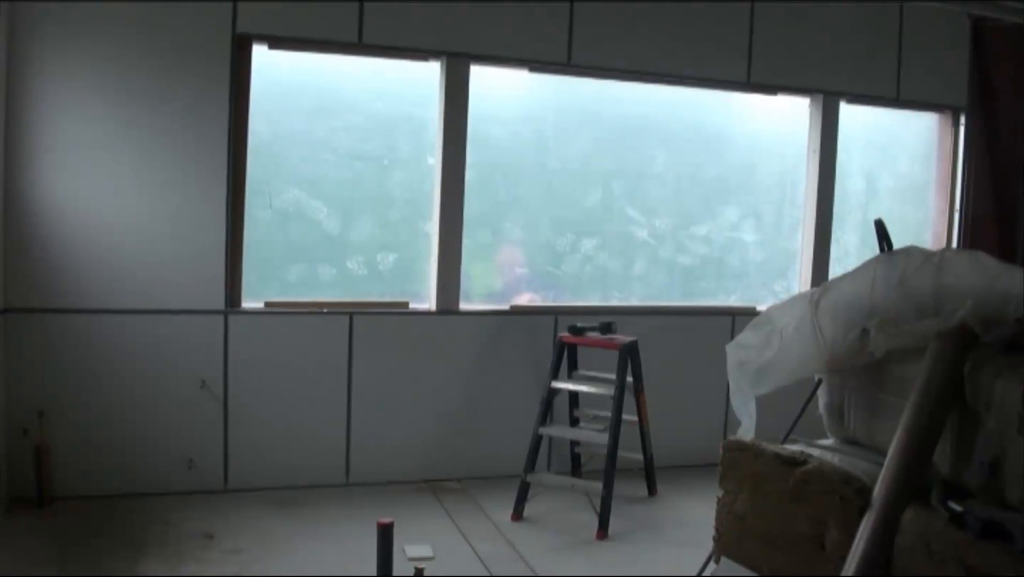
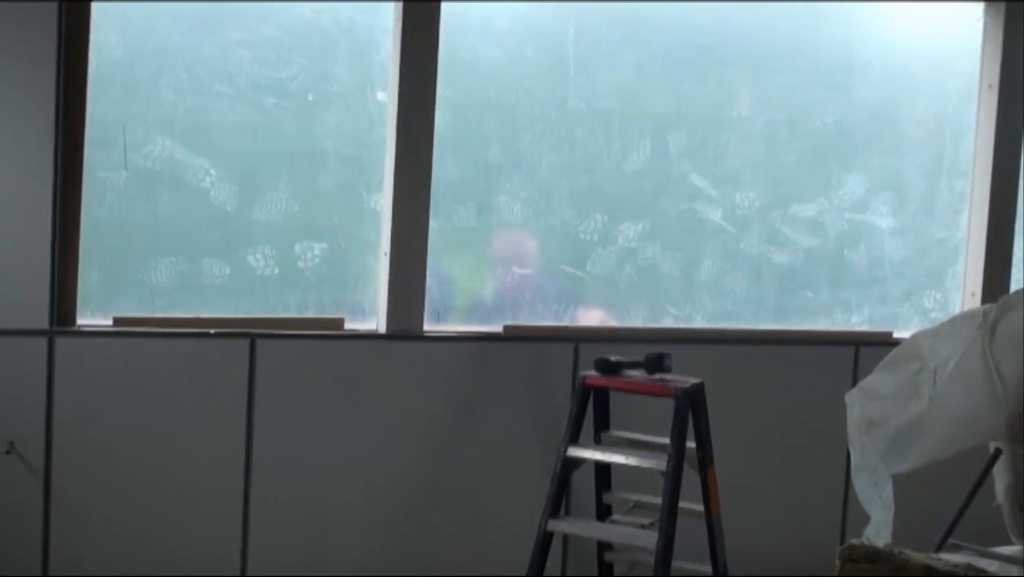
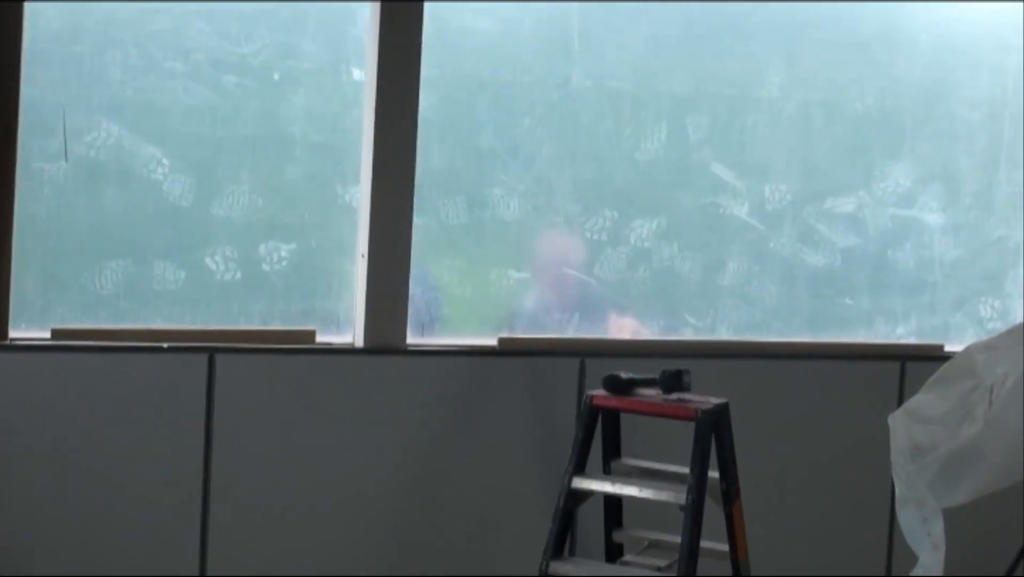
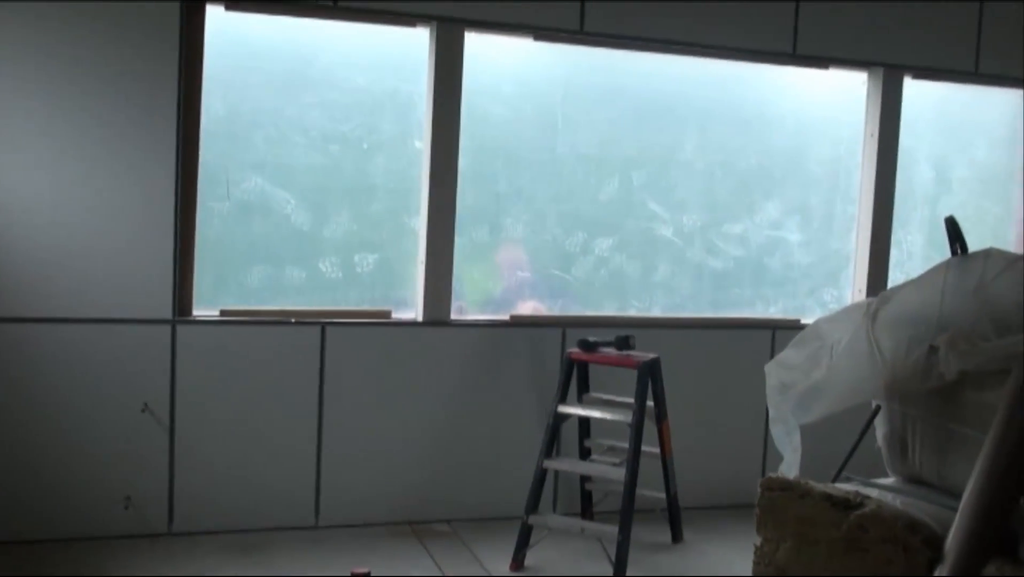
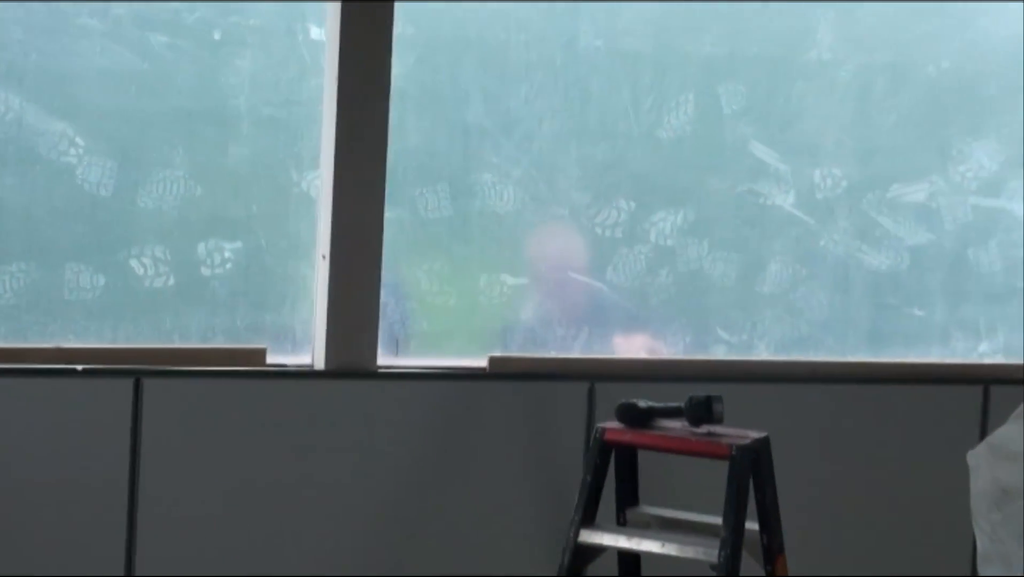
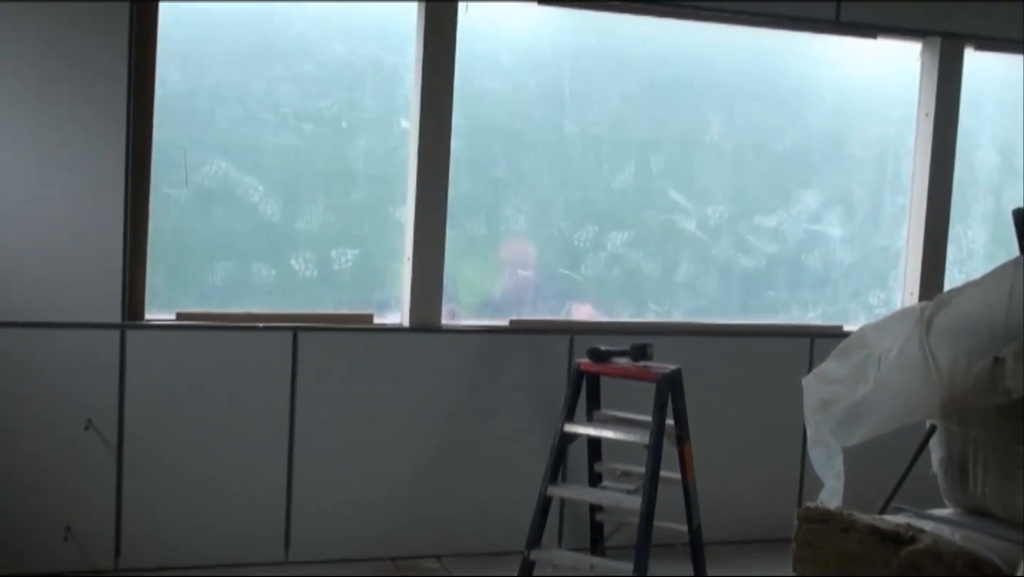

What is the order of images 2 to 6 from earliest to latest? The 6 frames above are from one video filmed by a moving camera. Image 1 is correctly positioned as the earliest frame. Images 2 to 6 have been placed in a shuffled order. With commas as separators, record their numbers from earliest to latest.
4, 6, 2, 3, 5
